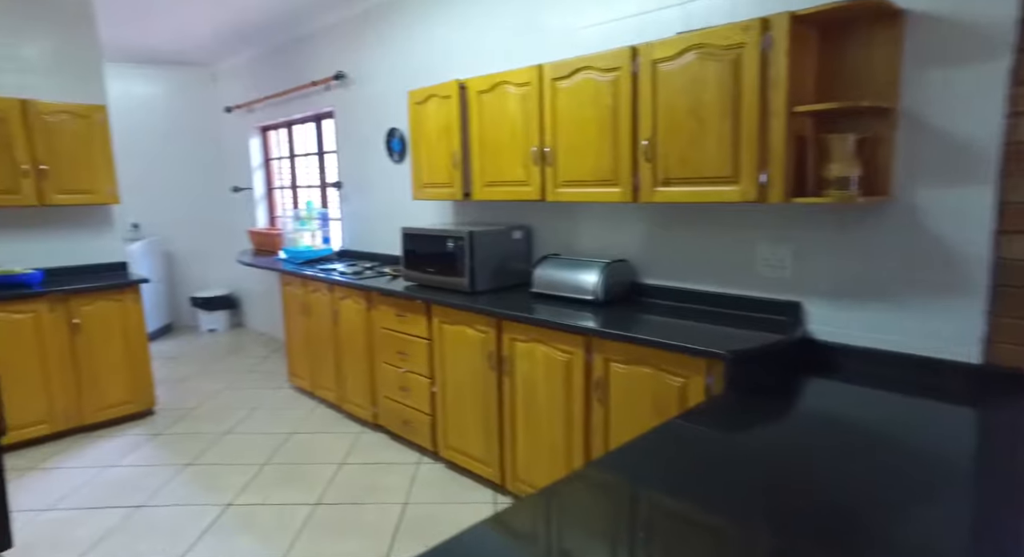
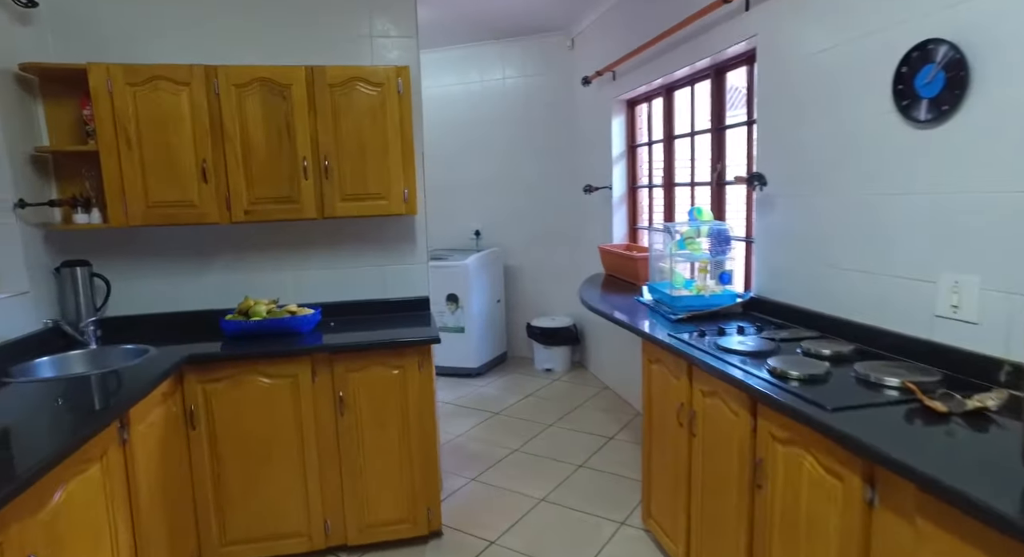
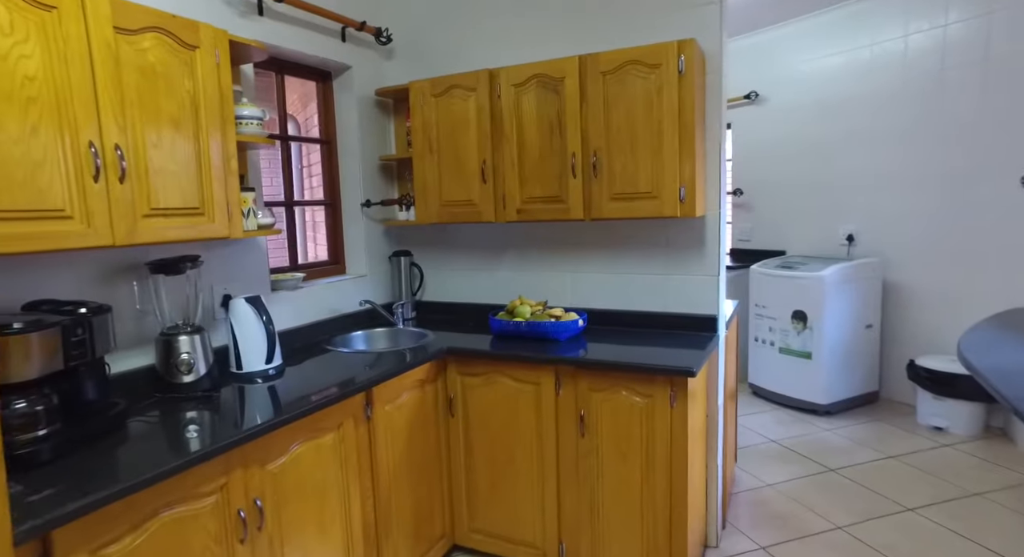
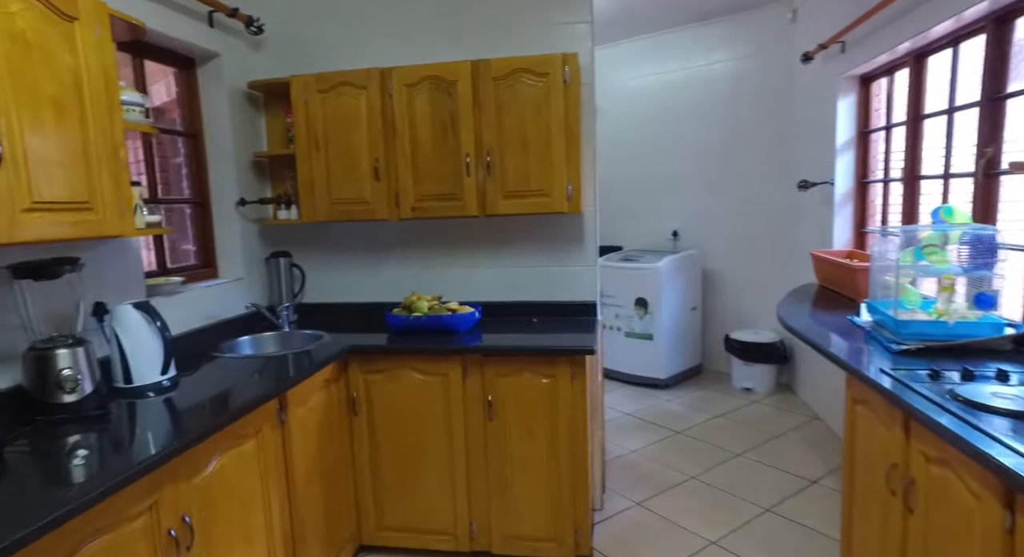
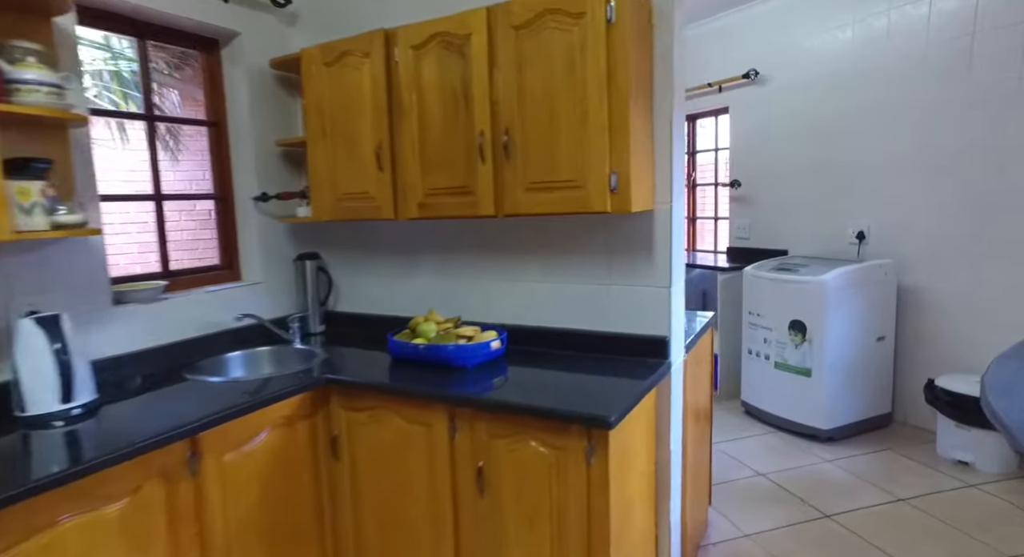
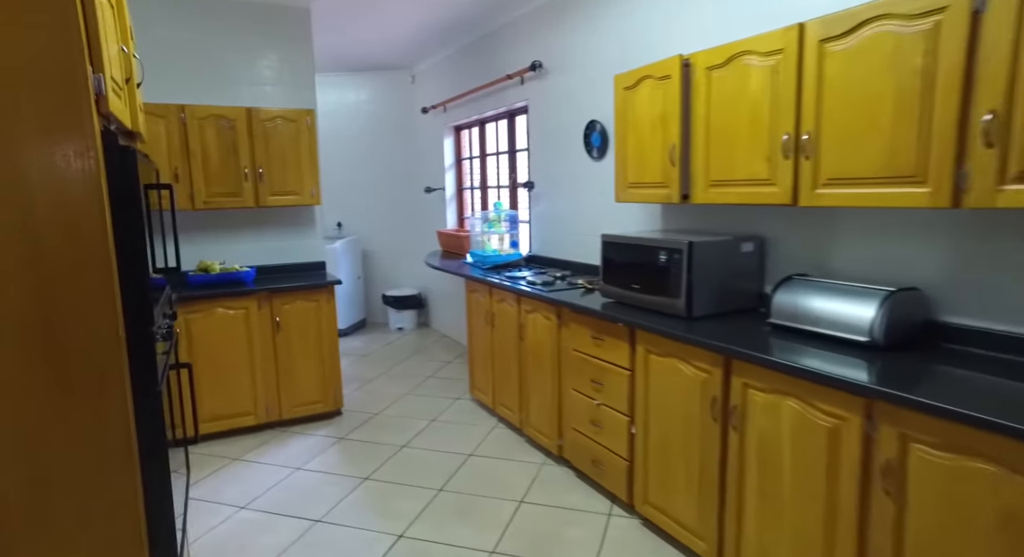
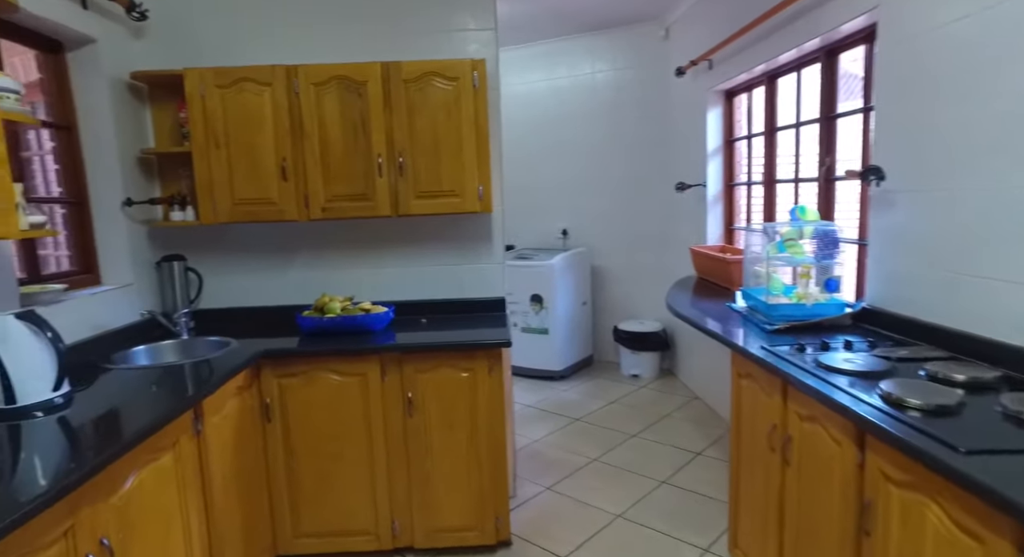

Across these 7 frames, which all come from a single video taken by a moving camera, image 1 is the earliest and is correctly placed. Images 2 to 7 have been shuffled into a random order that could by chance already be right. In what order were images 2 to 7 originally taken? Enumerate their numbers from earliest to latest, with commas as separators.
6, 2, 7, 4, 3, 5
